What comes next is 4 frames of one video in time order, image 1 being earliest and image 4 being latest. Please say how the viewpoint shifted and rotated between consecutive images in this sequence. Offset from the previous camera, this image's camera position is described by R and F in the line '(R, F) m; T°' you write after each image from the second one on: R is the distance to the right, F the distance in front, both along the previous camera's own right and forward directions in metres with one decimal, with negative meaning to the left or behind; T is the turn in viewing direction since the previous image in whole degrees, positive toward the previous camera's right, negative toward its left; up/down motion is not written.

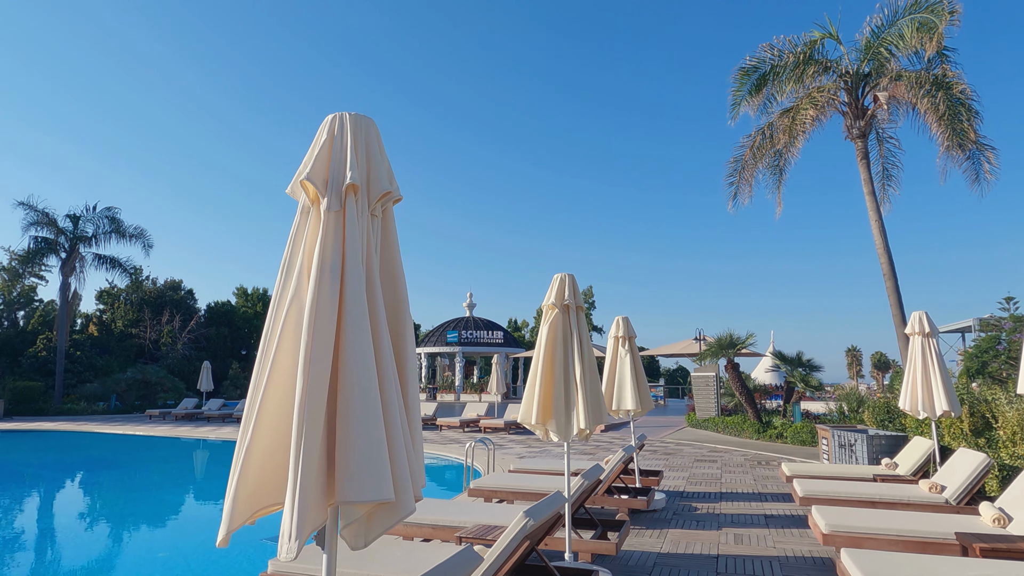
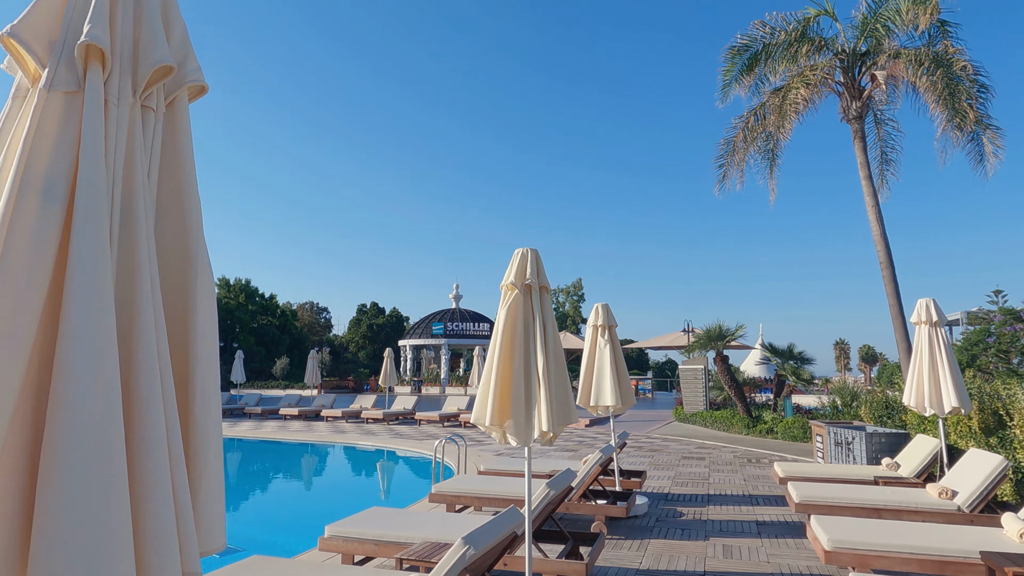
(+0.2, +0.6) m; +1°
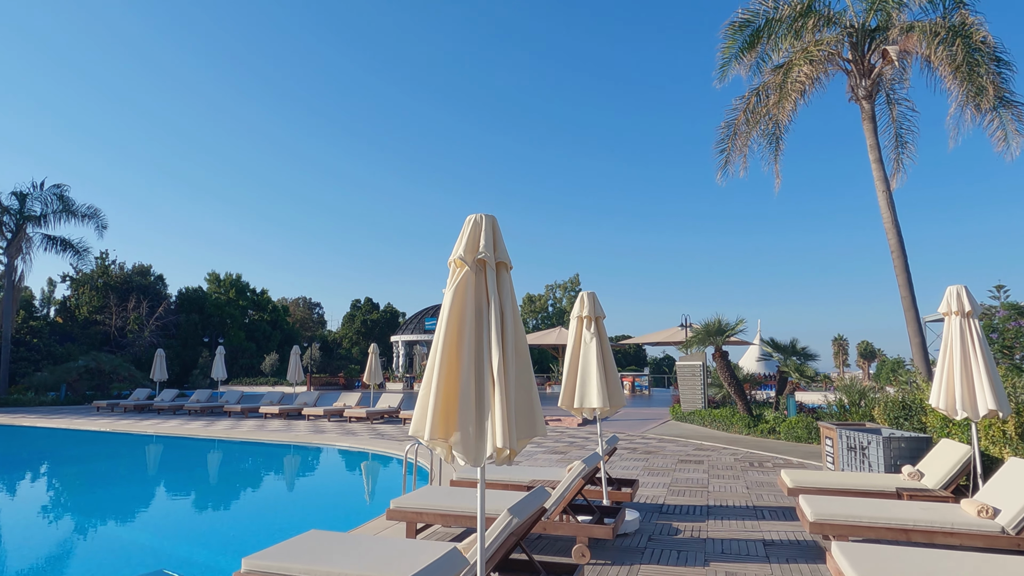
(+0.2, +0.7) m; 0°
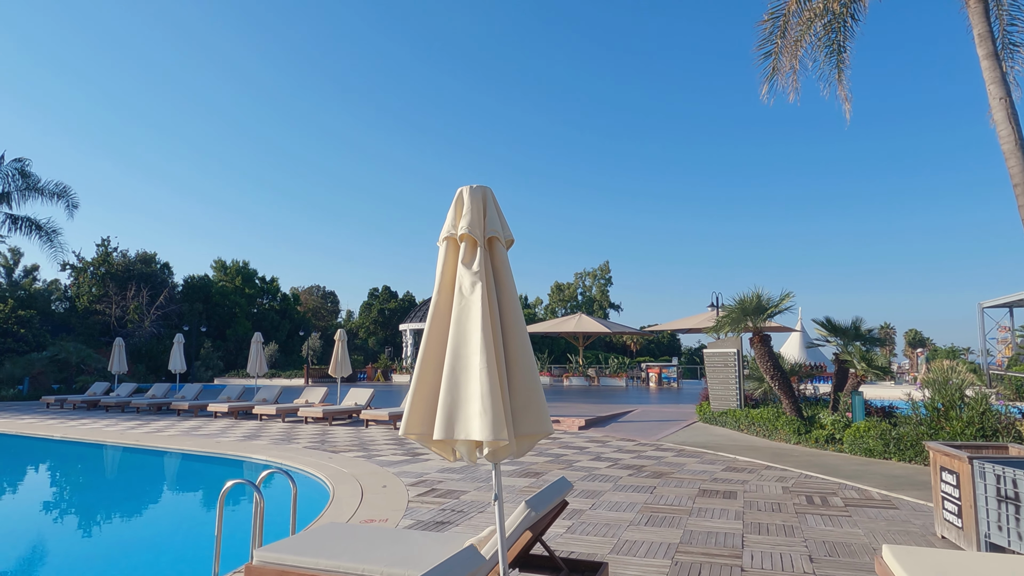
(+0.9, +2.9) m; -3°
